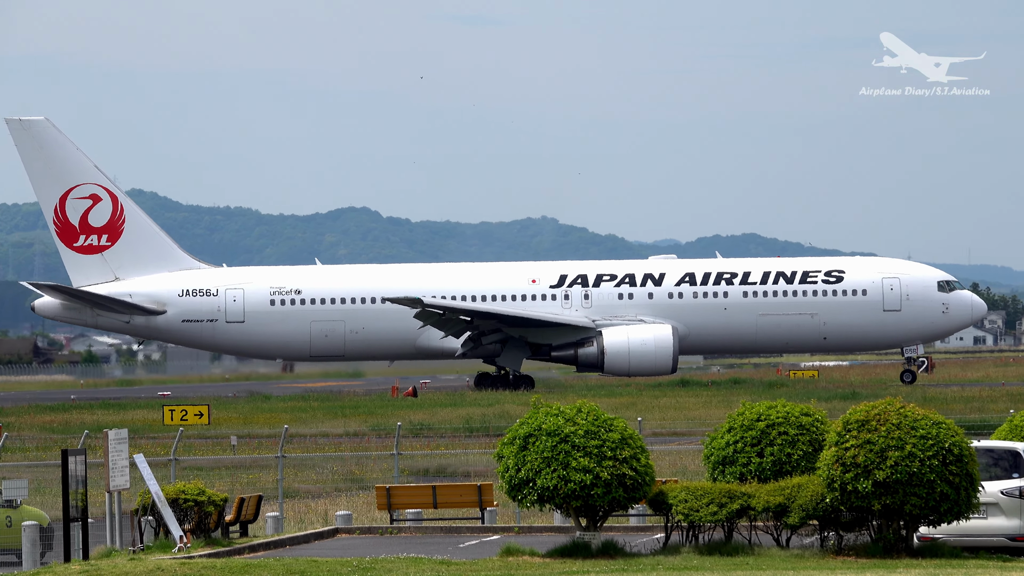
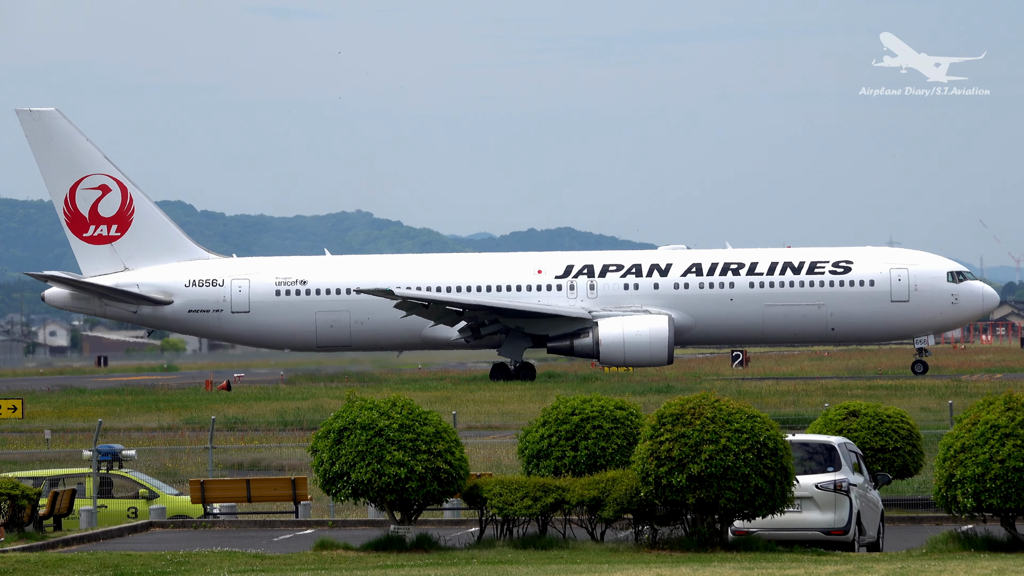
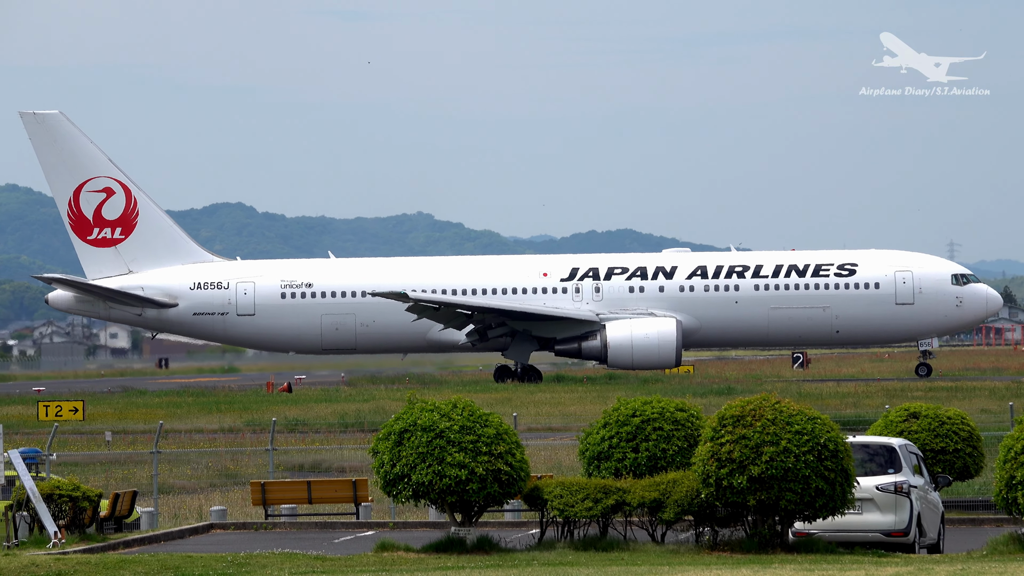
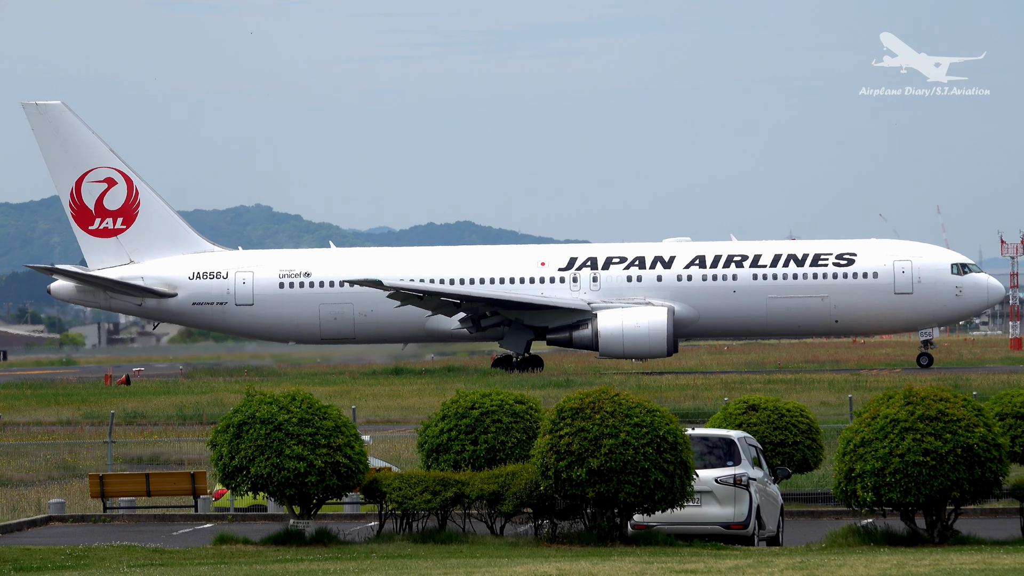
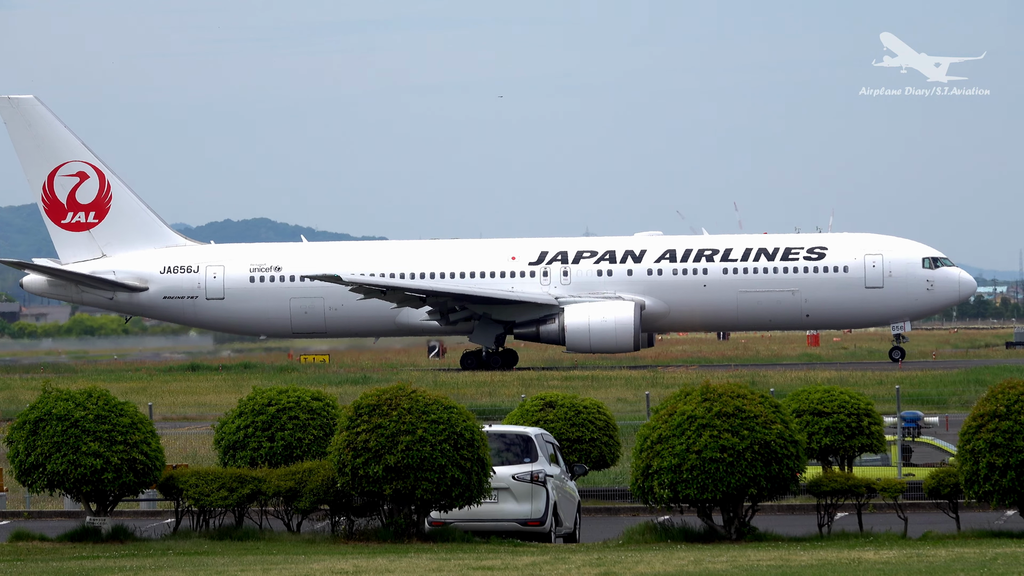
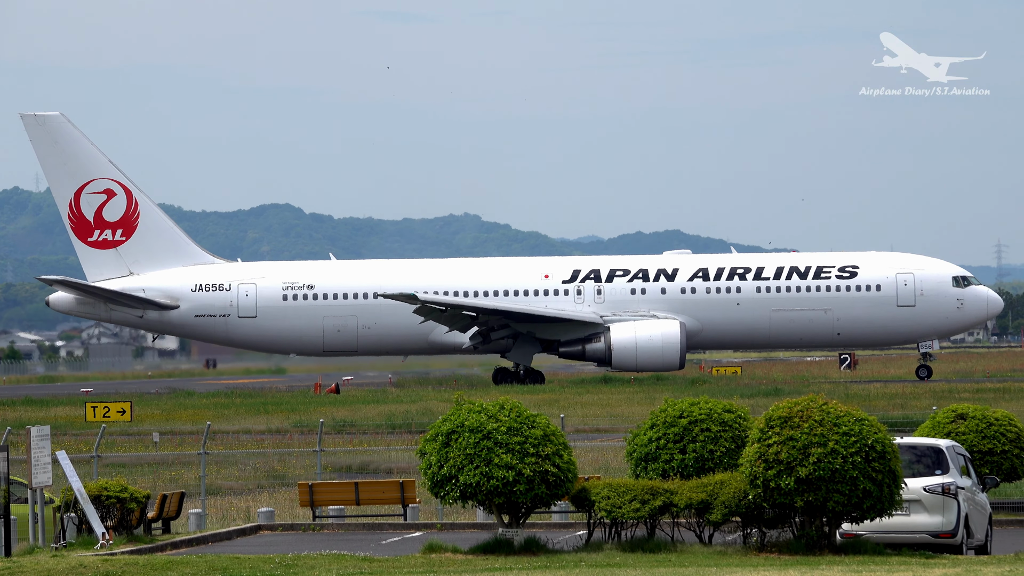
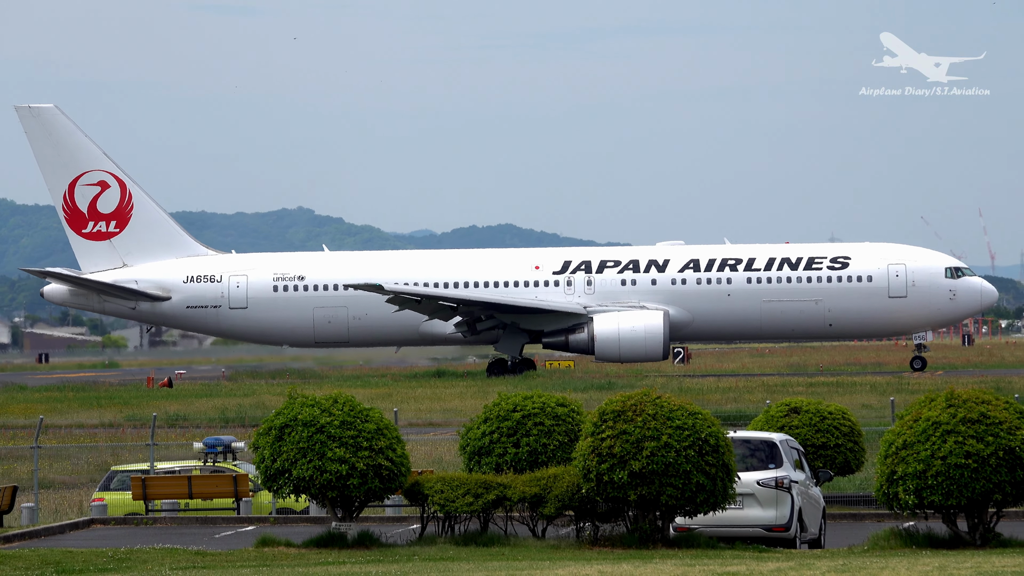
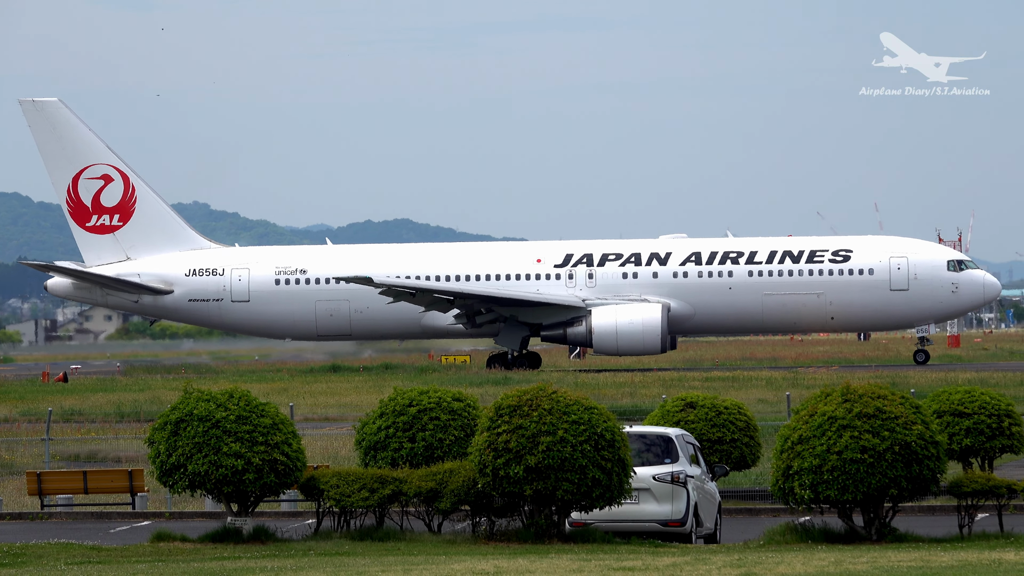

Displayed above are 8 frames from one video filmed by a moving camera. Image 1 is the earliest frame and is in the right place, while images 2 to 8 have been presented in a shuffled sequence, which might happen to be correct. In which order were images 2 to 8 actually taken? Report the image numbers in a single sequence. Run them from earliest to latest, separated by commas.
6, 3, 2, 7, 4, 8, 5
